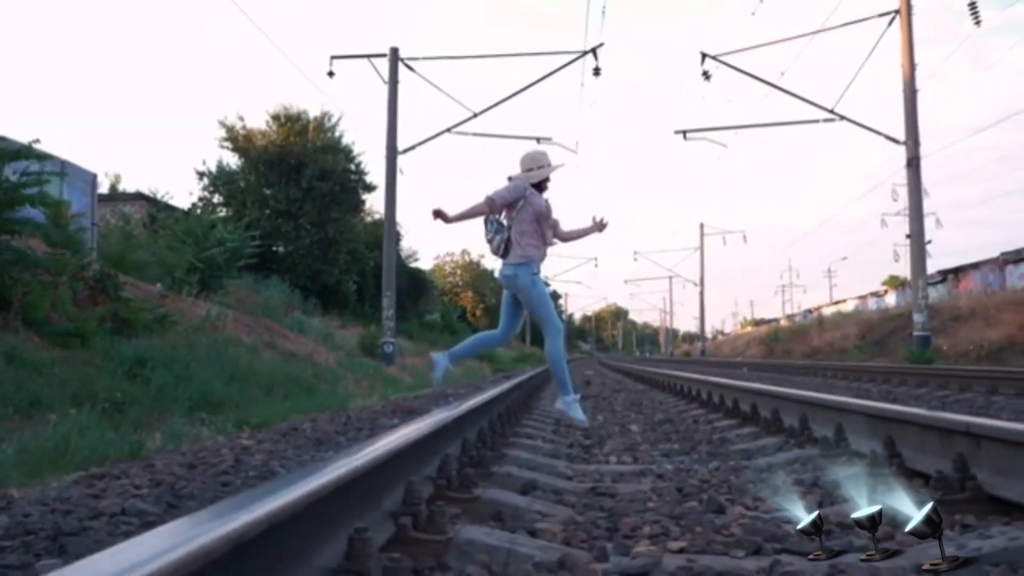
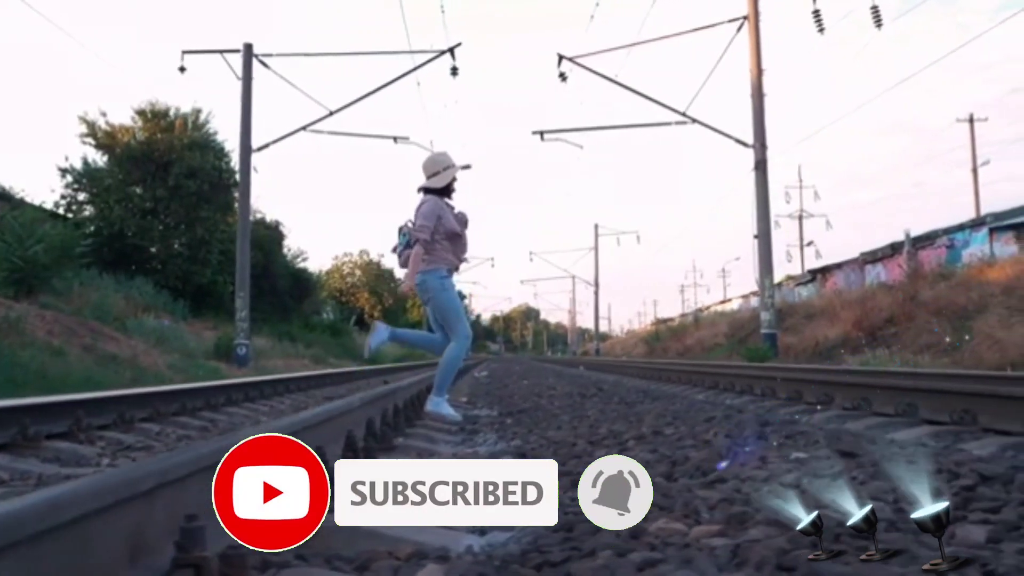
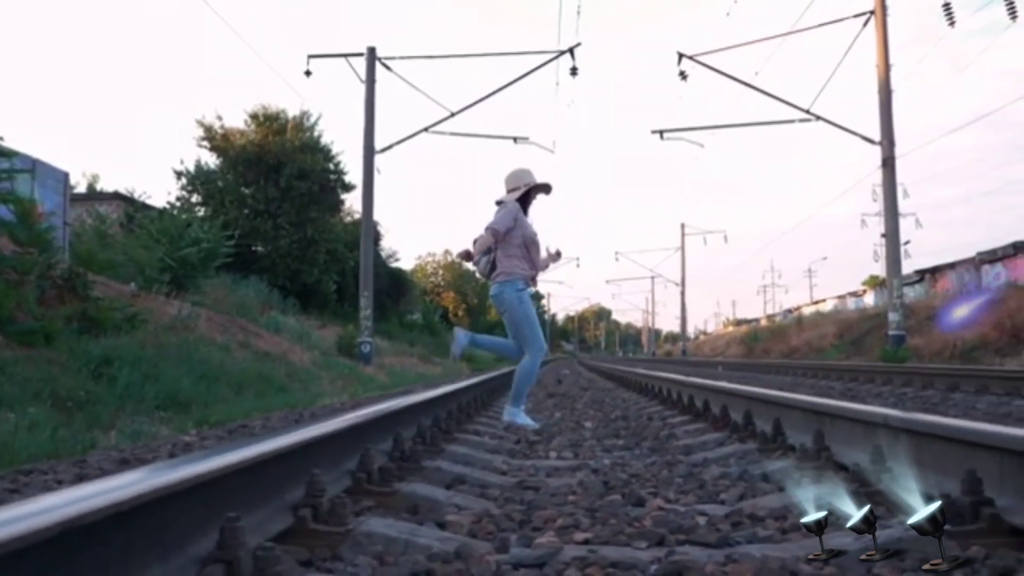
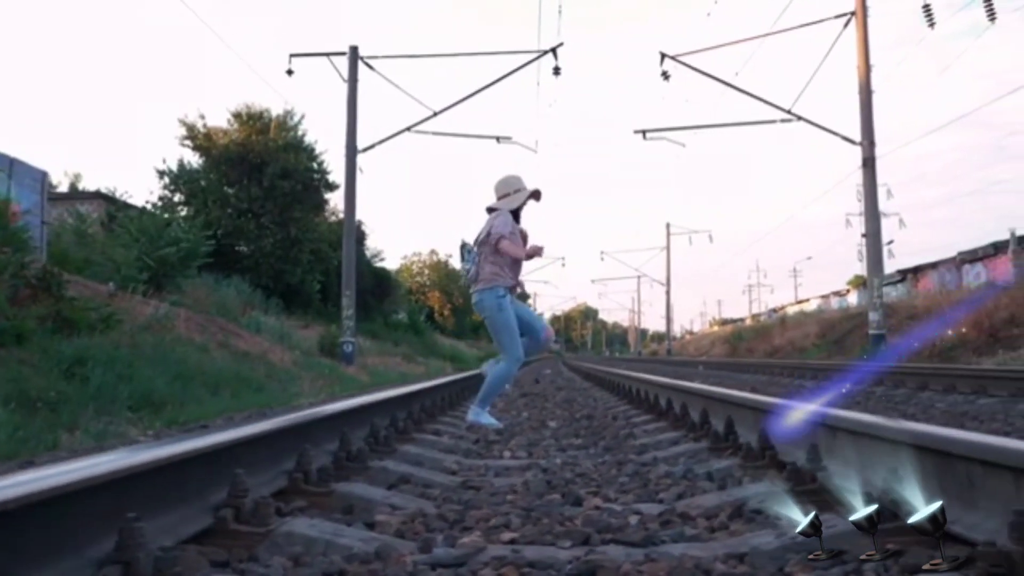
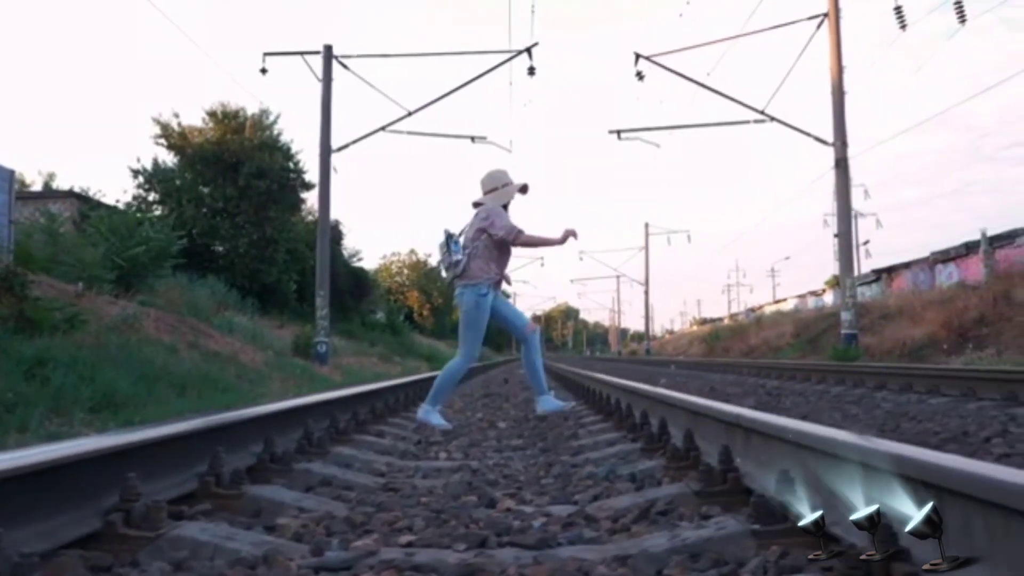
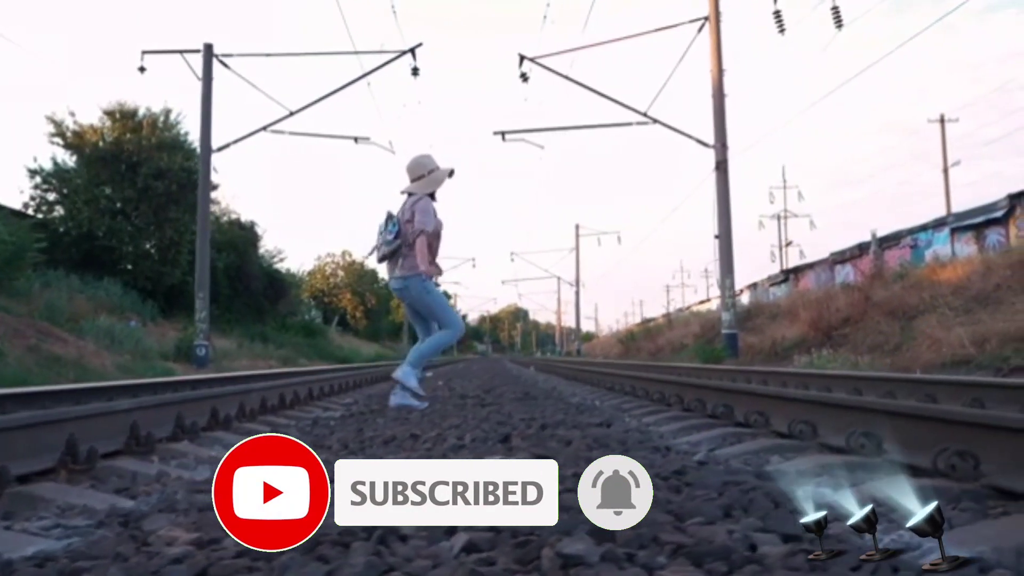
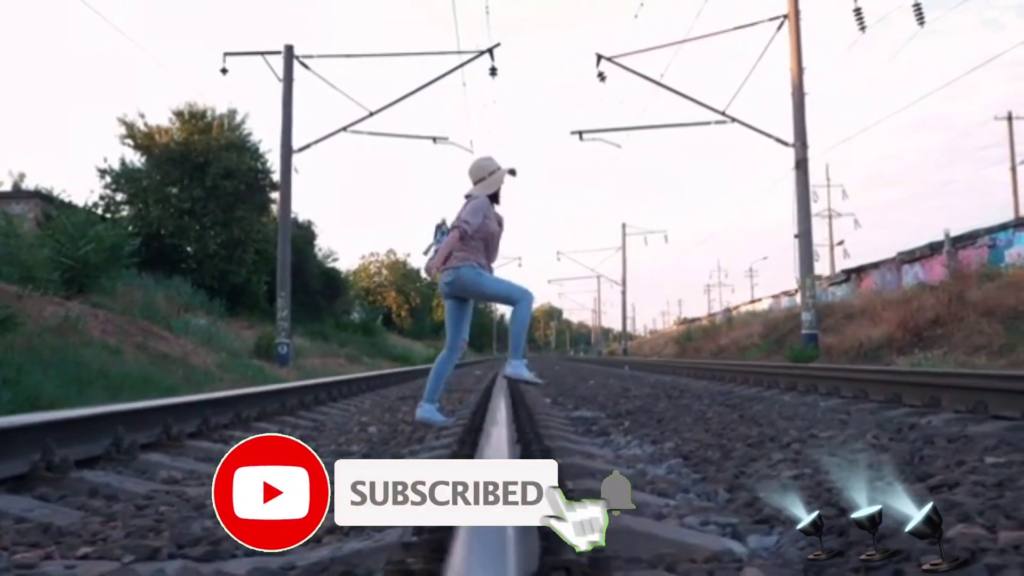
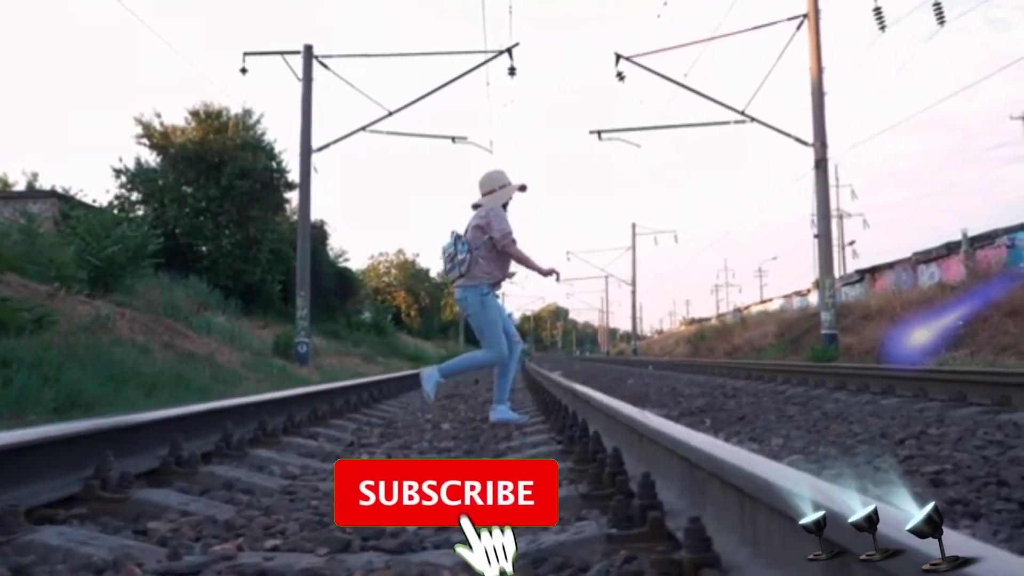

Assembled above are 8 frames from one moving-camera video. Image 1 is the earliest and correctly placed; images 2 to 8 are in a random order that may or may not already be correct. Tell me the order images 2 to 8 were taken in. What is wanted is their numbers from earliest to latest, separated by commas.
3, 4, 5, 8, 7, 2, 6
